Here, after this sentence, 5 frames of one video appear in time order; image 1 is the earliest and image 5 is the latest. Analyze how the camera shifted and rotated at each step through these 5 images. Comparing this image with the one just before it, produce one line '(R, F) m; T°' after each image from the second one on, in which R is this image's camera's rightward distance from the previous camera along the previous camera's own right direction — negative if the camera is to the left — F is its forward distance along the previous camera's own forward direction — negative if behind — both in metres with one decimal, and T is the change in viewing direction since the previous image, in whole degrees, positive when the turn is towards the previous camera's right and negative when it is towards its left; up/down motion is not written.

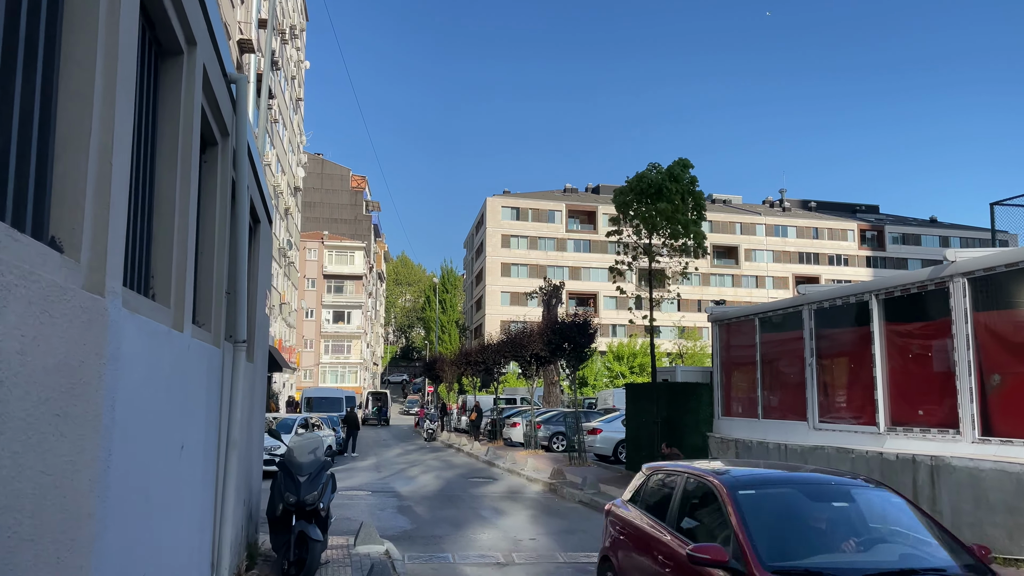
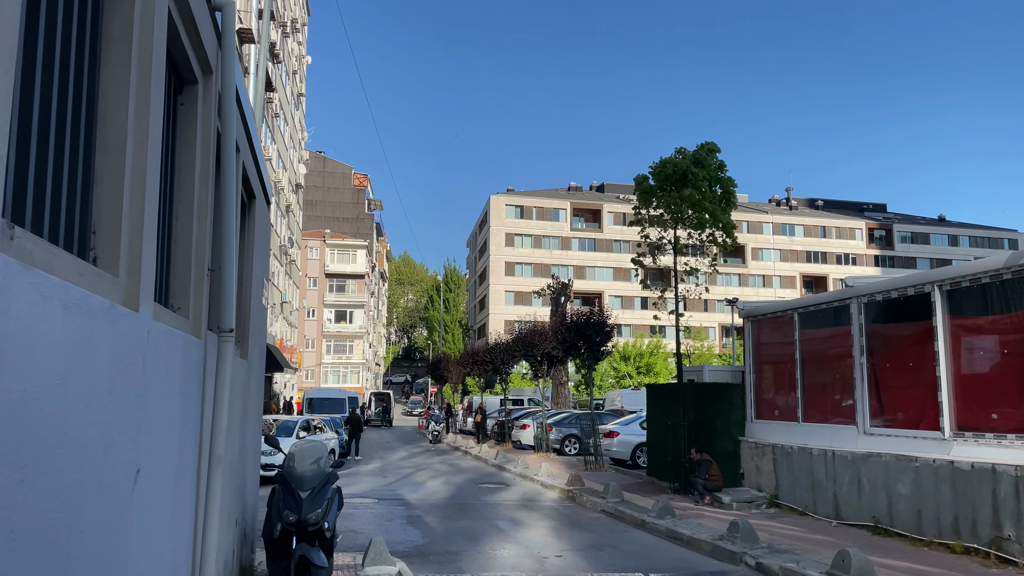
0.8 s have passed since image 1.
(-0.3, +1.0) m; 0°
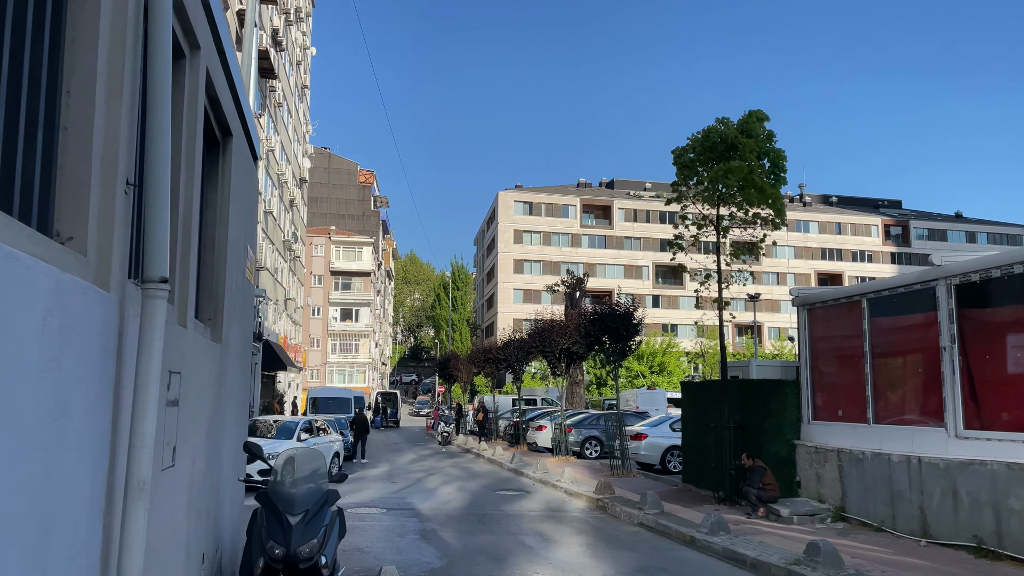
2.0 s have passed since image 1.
(-0.3, +1.5) m; 0°
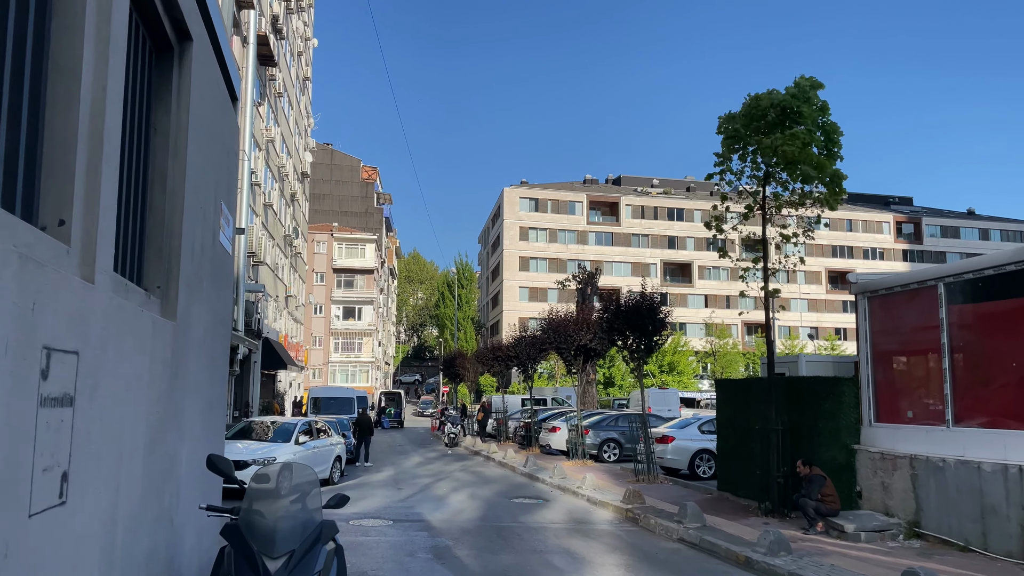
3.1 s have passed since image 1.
(-0.3, +1.3) m; 0°
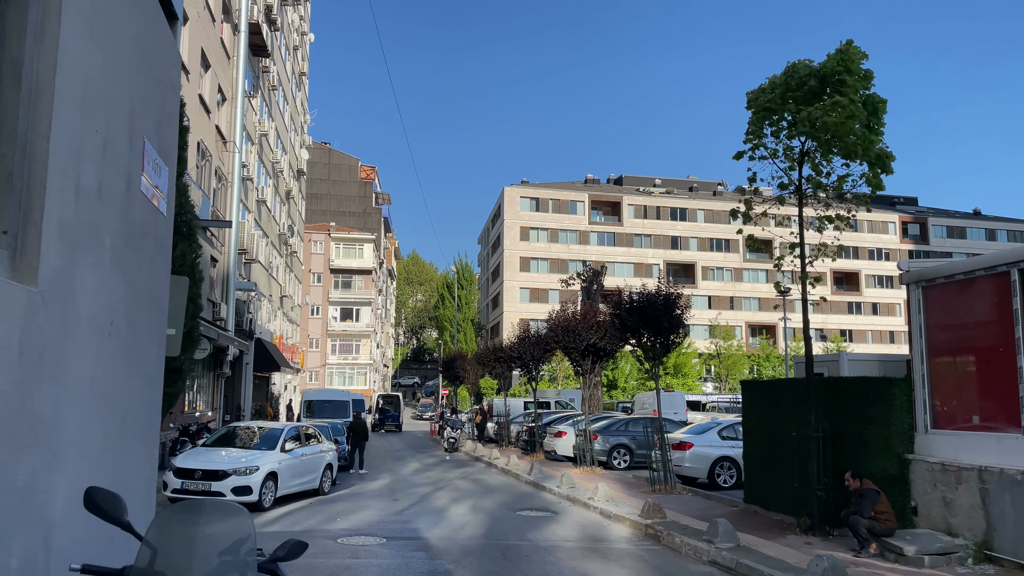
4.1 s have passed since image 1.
(-0.1, +1.2) m; 0°
